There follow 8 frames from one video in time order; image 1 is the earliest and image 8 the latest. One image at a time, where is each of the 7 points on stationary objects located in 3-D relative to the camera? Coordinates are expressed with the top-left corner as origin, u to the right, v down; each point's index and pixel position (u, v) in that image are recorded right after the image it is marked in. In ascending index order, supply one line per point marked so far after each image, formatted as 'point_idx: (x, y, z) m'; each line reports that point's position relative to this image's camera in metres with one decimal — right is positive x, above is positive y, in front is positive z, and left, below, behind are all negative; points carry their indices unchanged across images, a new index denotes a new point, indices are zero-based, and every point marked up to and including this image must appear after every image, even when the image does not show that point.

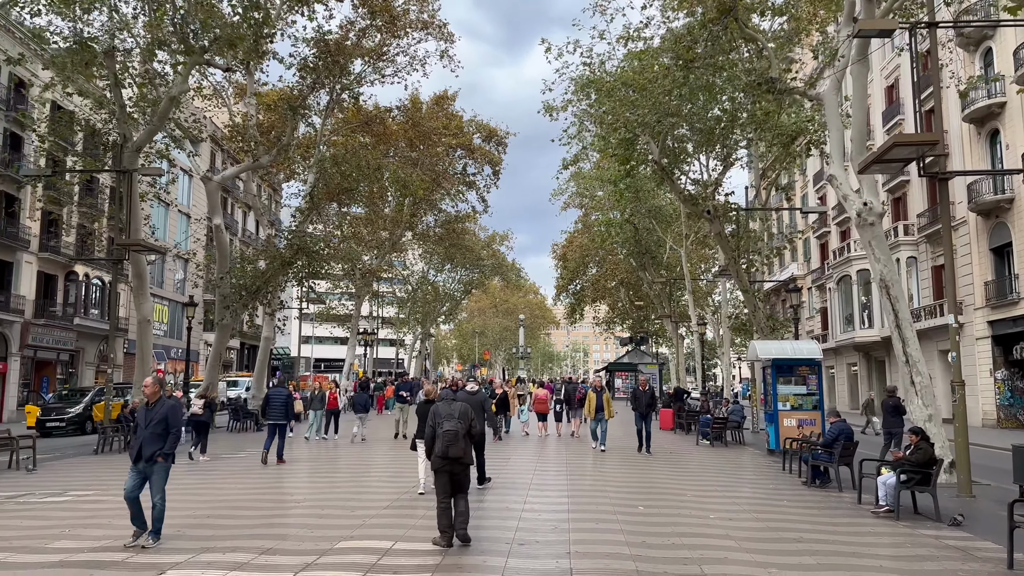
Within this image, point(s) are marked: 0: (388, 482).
0: (-2.0, -3.1, +13.1) m
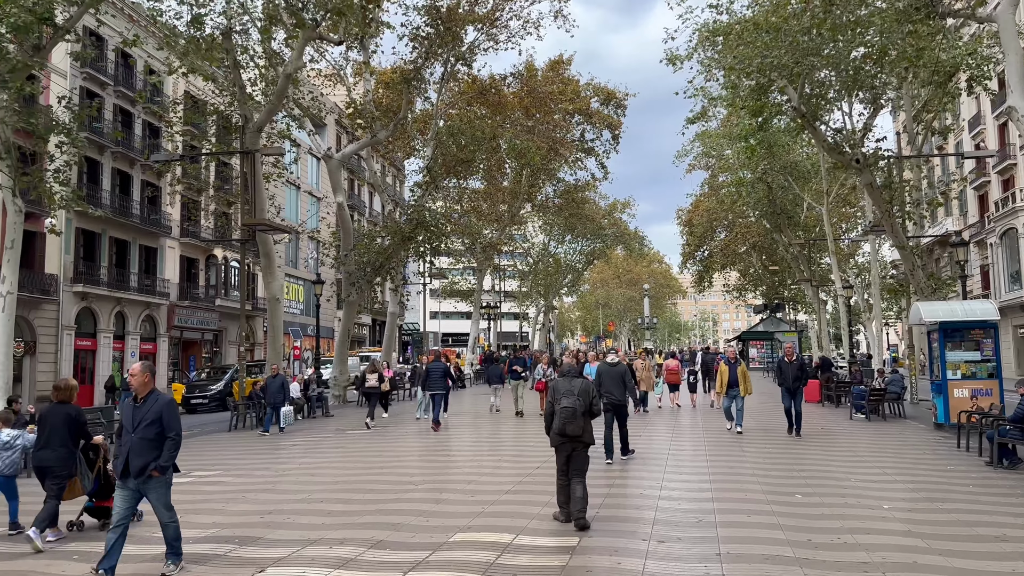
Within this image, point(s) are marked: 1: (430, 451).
0: (+0.1, -2.6, +12.4) m
1: (-1.4, -2.8, +14.0) m
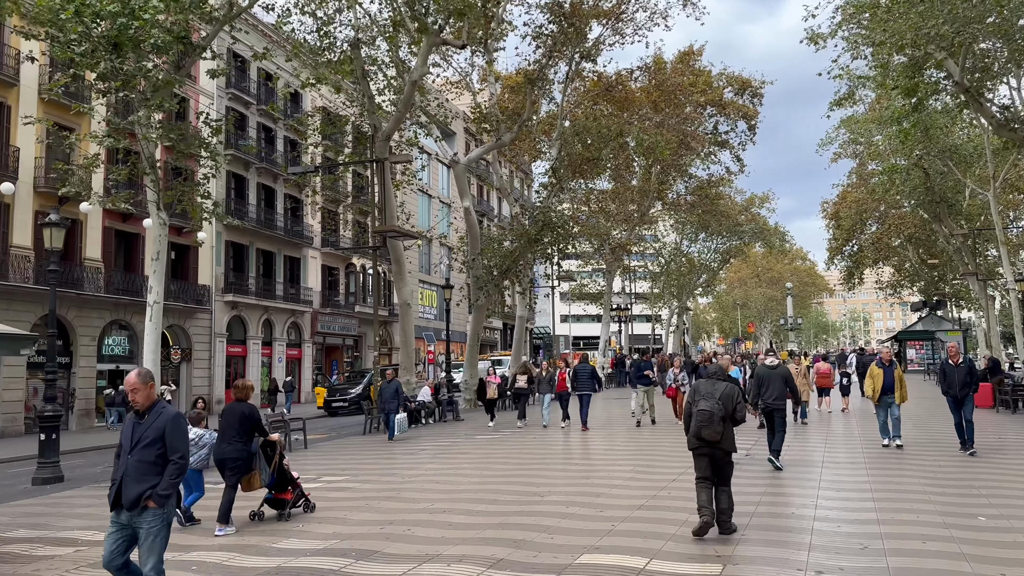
0: (+2.0, -2.6, +11.6) m
1: (+0.8, -2.8, +13.5) m
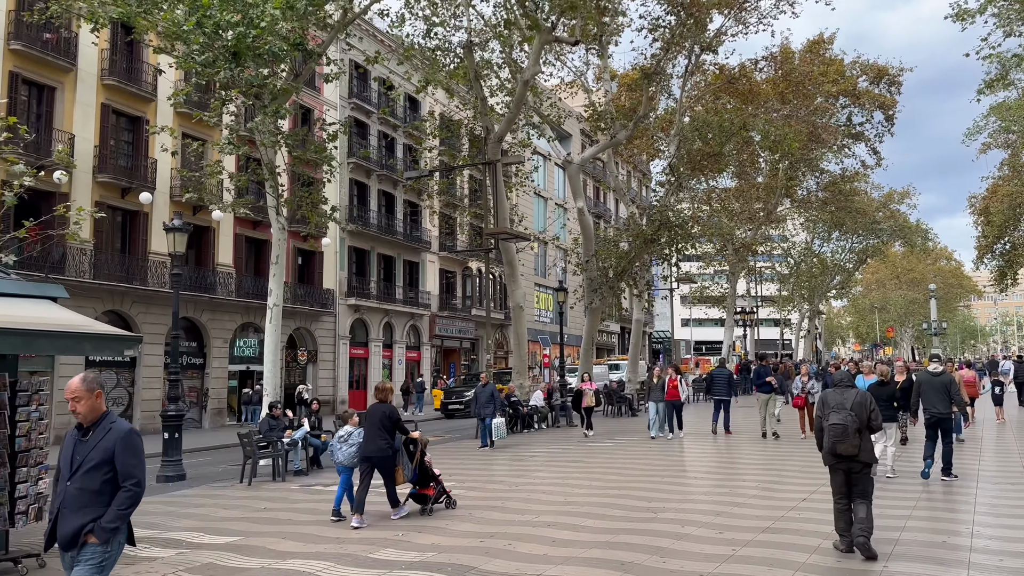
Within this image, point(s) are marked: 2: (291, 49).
0: (+3.5, -2.6, +10.7) m
1: (+2.6, -2.8, +12.7) m
2: (-4.0, +4.3, +14.4) m
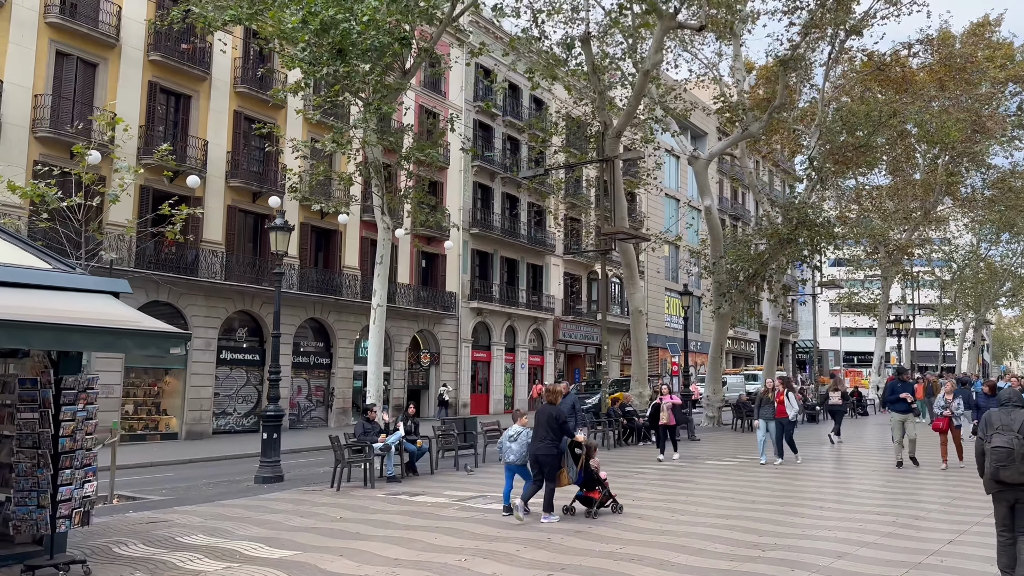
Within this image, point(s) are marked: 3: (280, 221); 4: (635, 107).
0: (+4.7, -2.6, +9.1) m
1: (+4.1, -2.9, +11.3) m
2: (-2.0, +4.3, +14.1) m
3: (-3.9, +1.1, +13.7) m
4: (+3.0, +4.4, +19.5) m
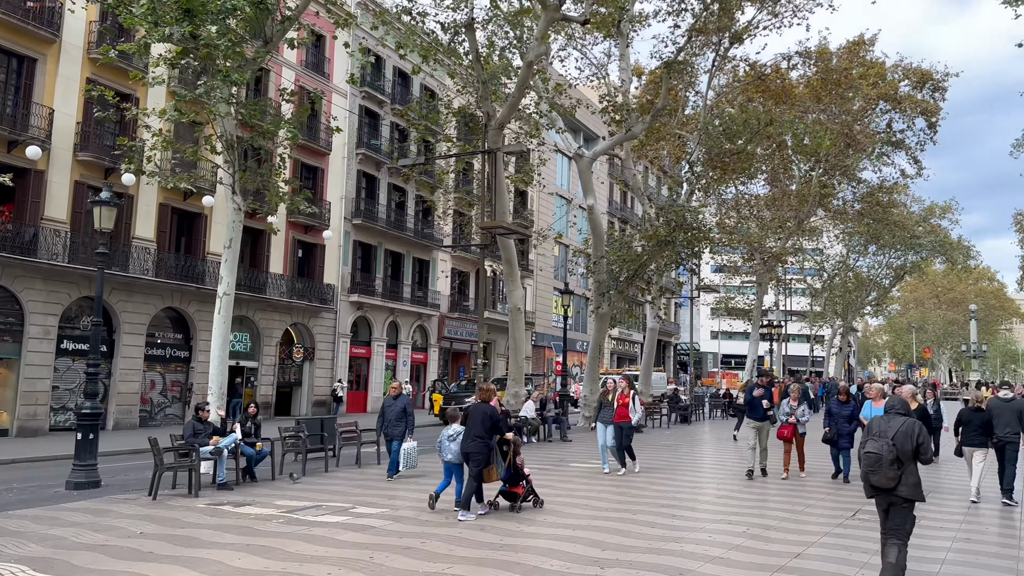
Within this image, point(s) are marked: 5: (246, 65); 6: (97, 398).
0: (+2.9, -2.7, +8.9) m
1: (+2.1, -2.9, +10.9) m
2: (-4.2, +4.5, +12.9) m
3: (-6.1, +1.4, +12.3) m
4: (+0.1, +4.5, +19.0) m
5: (-4.6, +3.8, +13.8) m
6: (-5.7, -1.5, +11.1) m
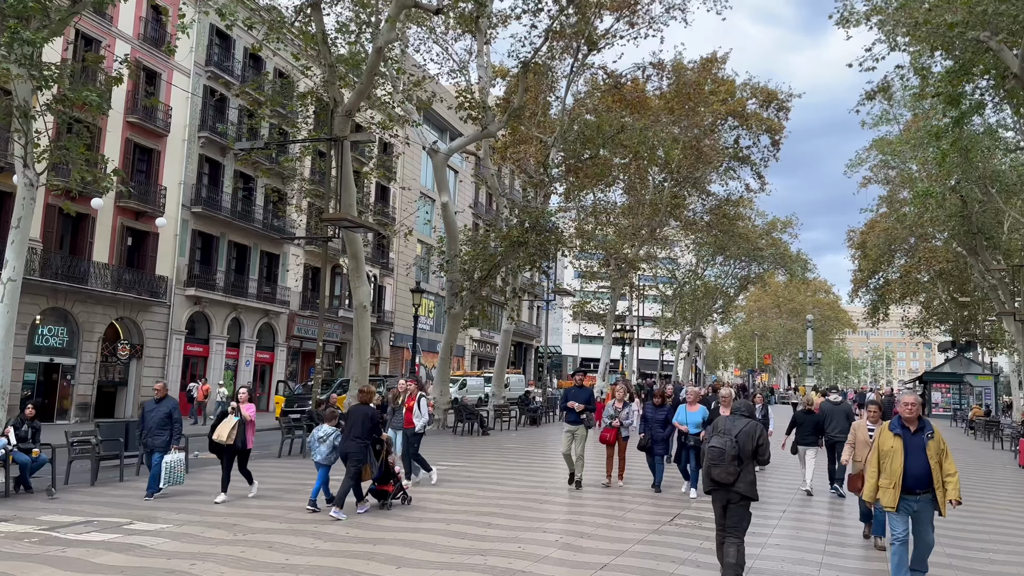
0: (+0.9, -2.7, +8.6) m
1: (-0.3, -2.8, +10.5) m
2: (-6.6, +4.7, +11.4) m
3: (-8.5, +1.7, +10.5) m
4: (-3.3, +4.6, +18.2) m
5: (-7.1, +4.0, +12.3) m
6: (-8.0, -1.3, +9.4) m
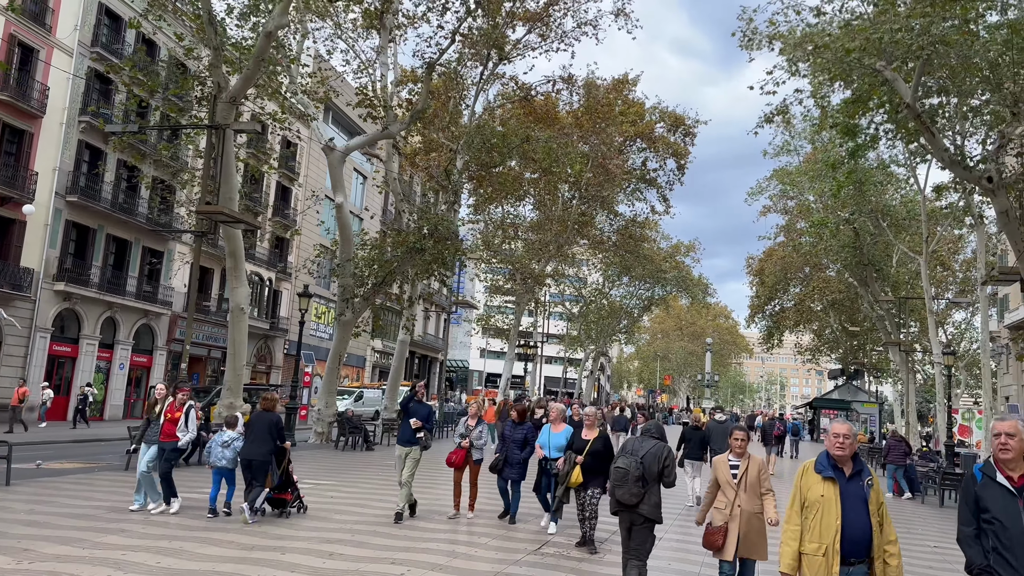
0: (-0.6, -2.7, +7.8) m
1: (-1.9, -2.9, +9.5) m
2: (-8.0, +4.9, +9.9) m
3: (-9.9, +2.0, +8.8) m
4: (-5.5, +4.6, +17.0) m
5: (-8.7, +4.3, +10.7) m
6: (-9.4, -0.9, +7.7) m
